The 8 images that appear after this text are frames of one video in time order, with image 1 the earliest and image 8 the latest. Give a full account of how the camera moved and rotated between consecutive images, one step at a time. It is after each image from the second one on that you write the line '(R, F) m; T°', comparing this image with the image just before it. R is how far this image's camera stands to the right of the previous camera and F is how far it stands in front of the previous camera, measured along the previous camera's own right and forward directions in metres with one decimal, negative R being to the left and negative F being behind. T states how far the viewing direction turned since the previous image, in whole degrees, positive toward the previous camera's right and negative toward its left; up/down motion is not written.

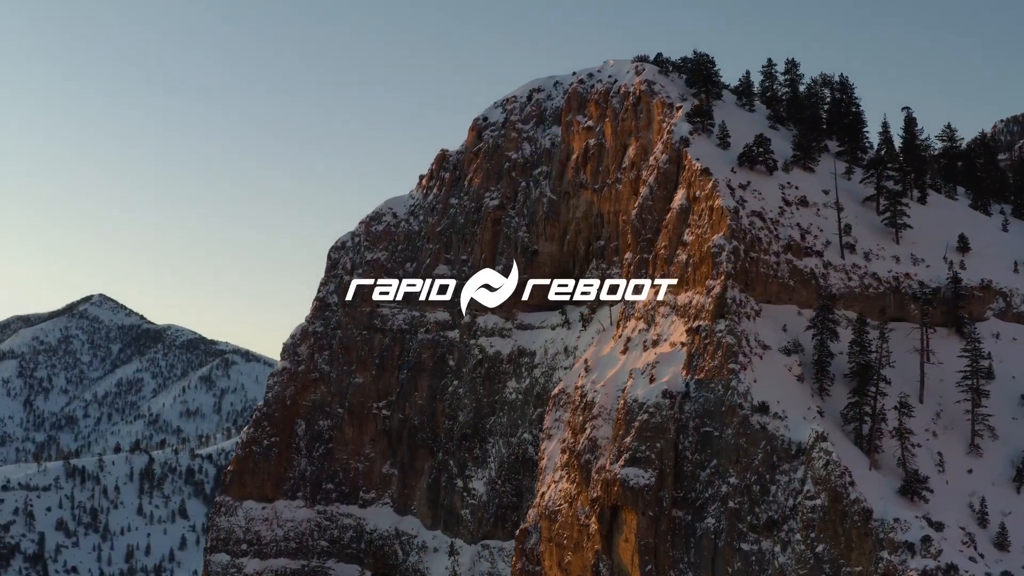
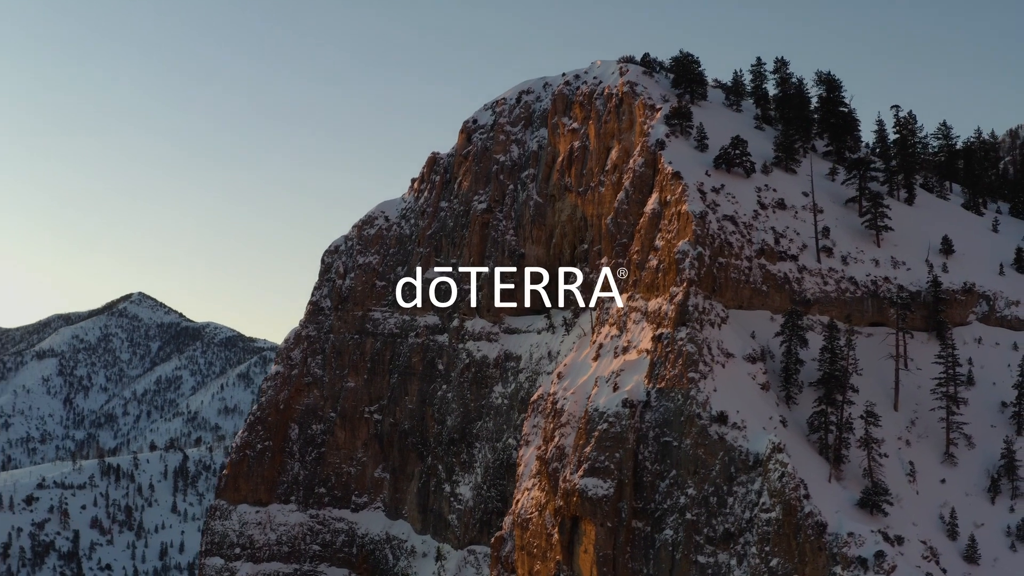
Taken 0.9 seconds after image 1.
(+4.1, +0.7) m; -2°
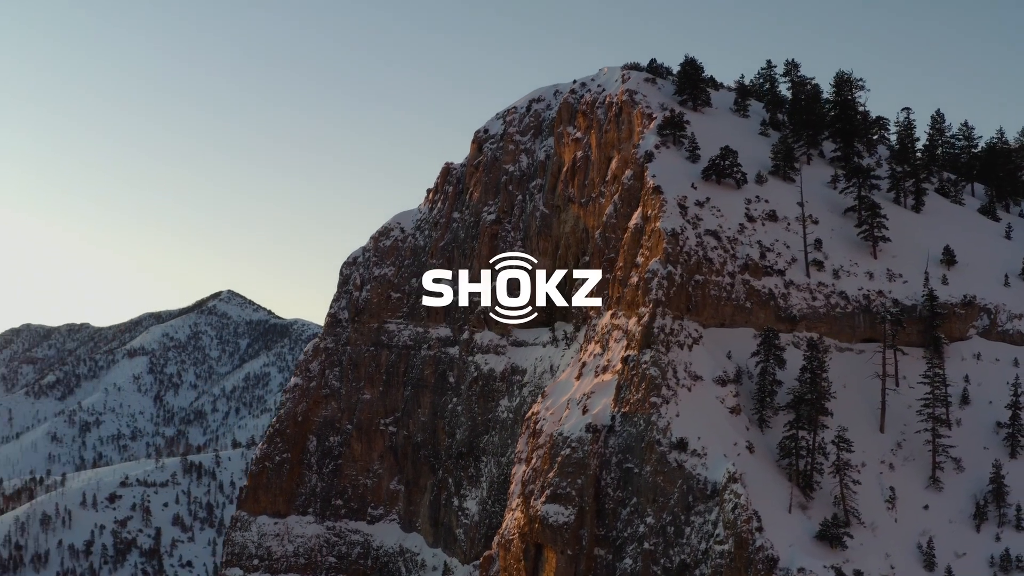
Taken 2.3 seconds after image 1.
(+6.2, +1.0) m; -4°
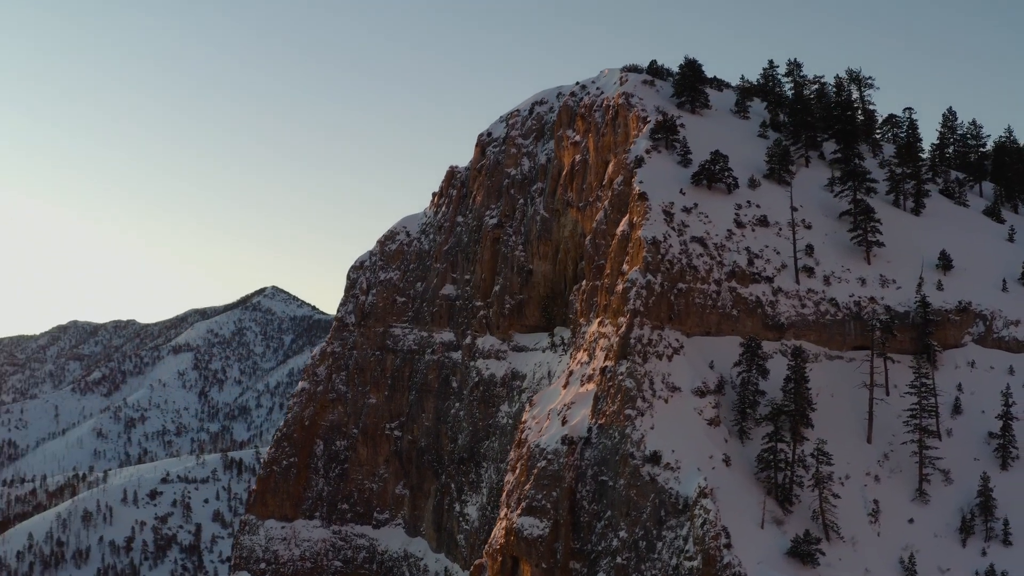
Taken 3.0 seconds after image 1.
(+3.4, +0.5) m; -2°
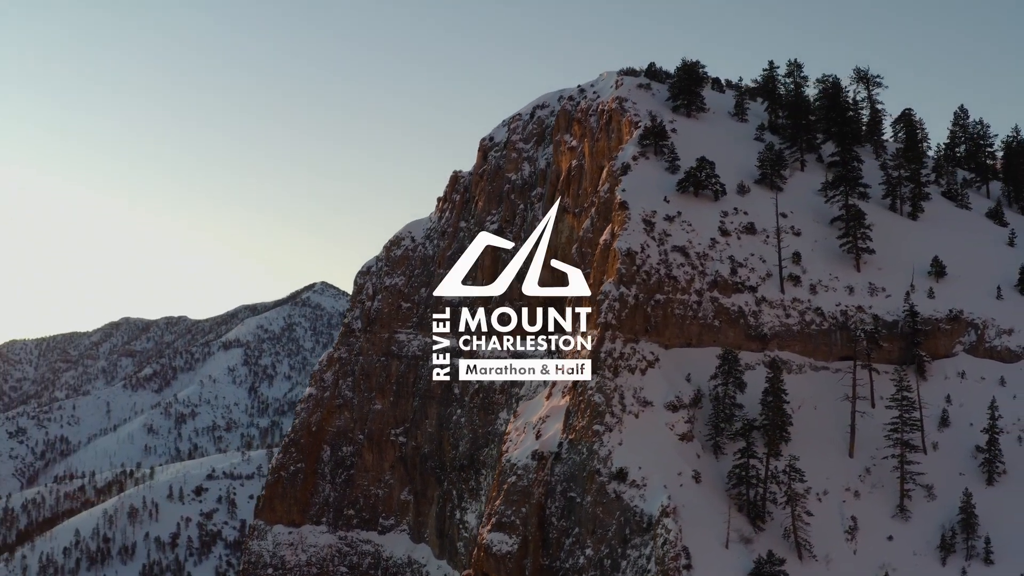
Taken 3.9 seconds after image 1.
(+3.9, +0.6) m; -2°
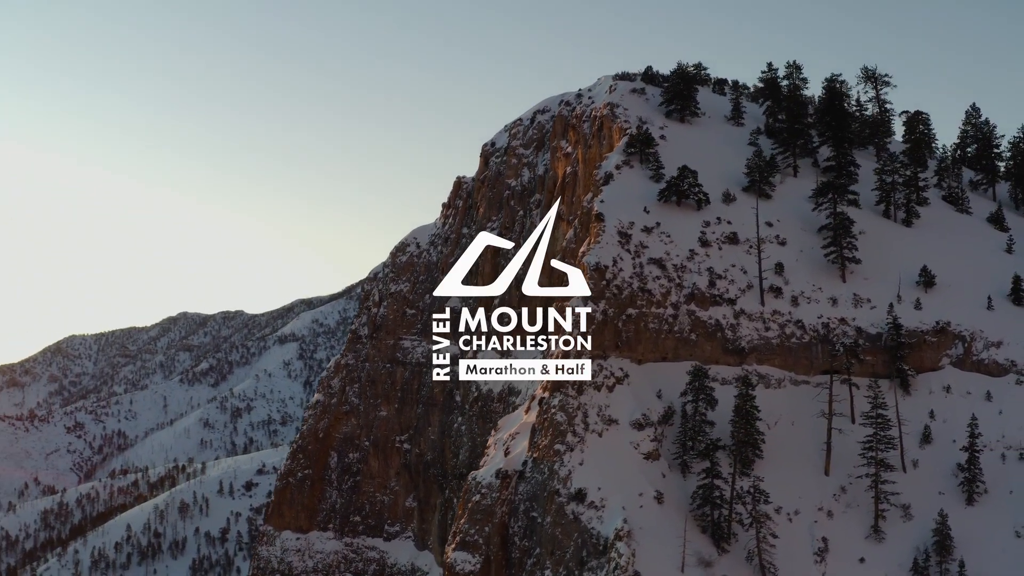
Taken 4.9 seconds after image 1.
(+4.4, +0.7) m; -3°
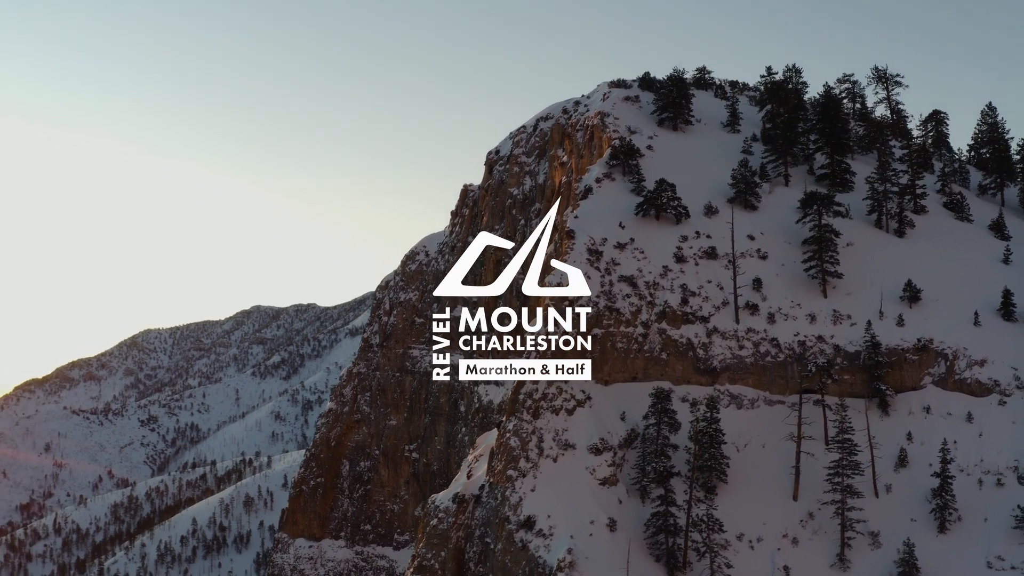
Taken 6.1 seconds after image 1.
(+5.5, +0.8) m; -3°
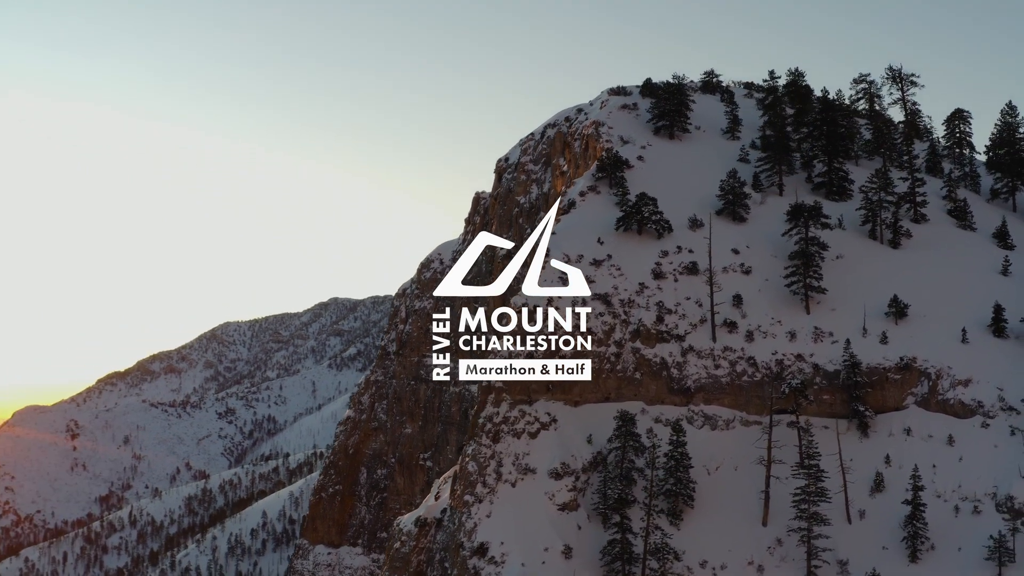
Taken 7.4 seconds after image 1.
(+5.5, +0.6) m; -4°
